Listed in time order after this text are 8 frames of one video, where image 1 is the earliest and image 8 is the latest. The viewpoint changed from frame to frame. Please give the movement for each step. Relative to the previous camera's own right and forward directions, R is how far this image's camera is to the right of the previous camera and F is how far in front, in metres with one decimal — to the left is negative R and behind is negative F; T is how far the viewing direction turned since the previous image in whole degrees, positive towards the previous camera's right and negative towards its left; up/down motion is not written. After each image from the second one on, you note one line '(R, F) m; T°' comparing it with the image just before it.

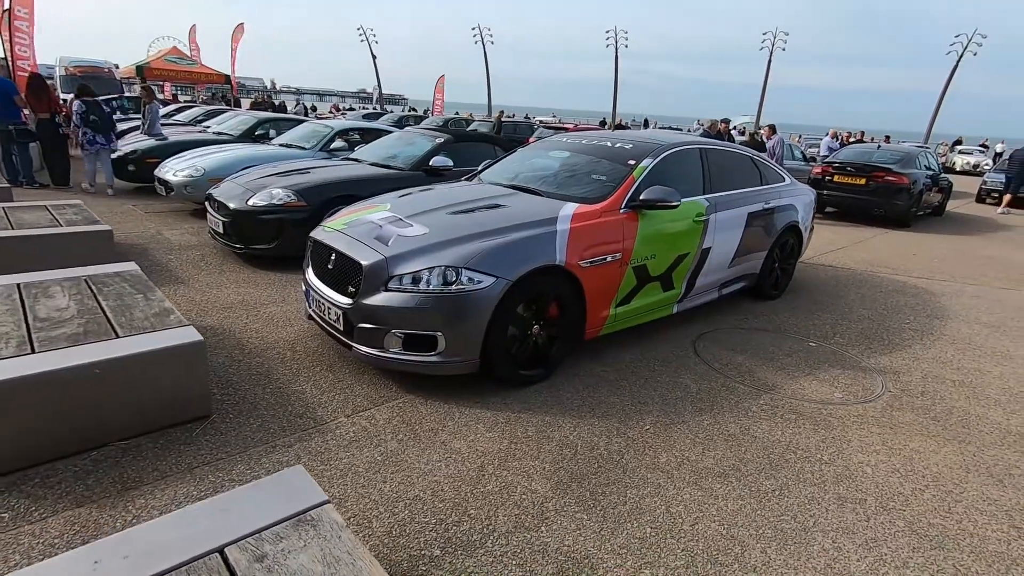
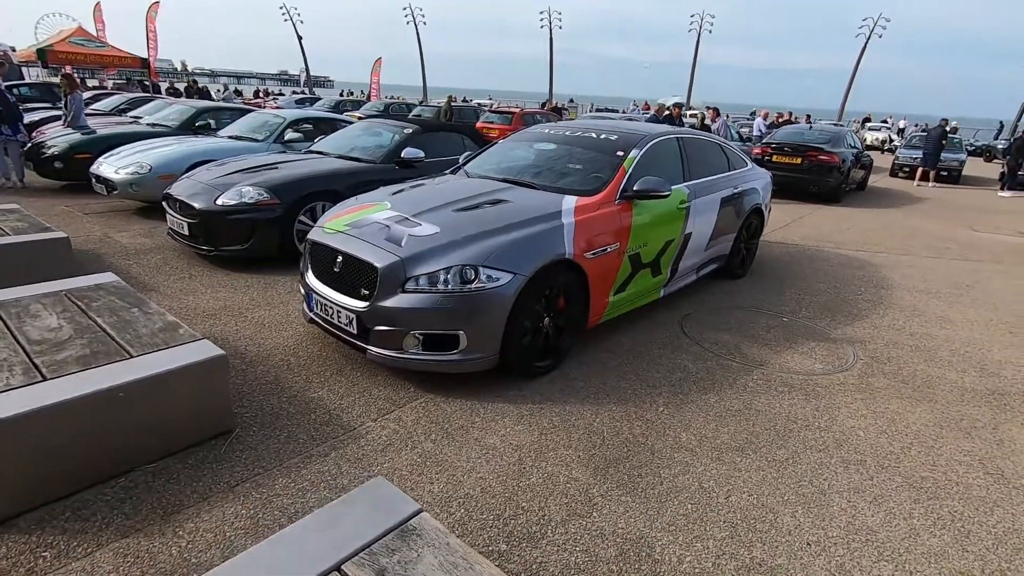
(-0.5, 0.0) m; +6°
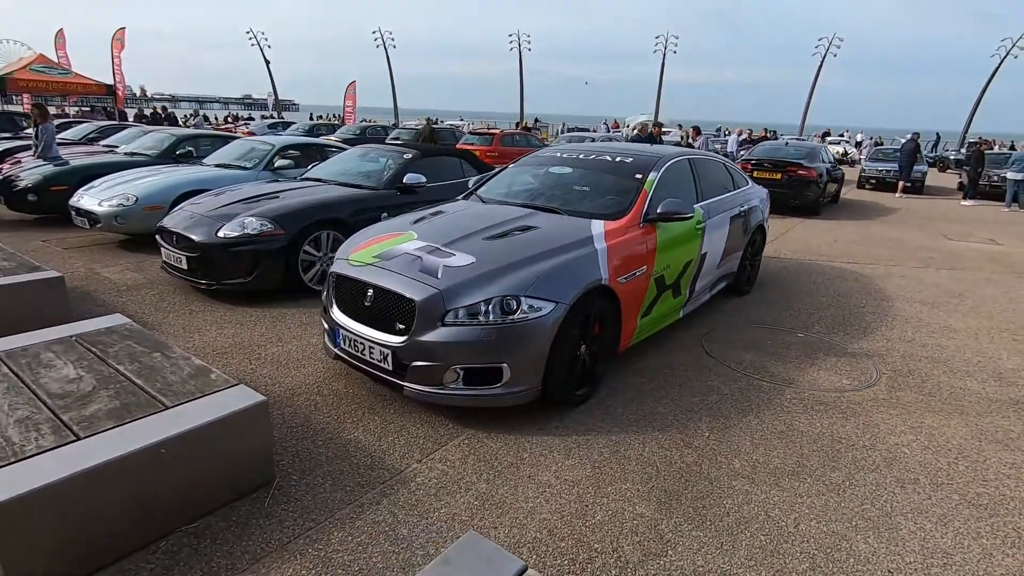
(-0.4, +0.1) m; +3°
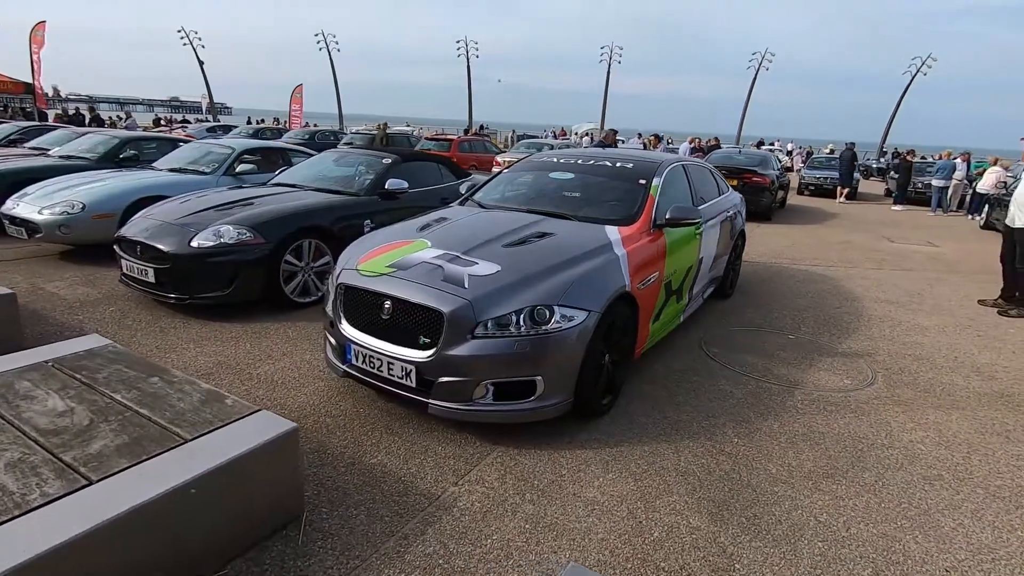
(-0.5, +0.2) m; +6°
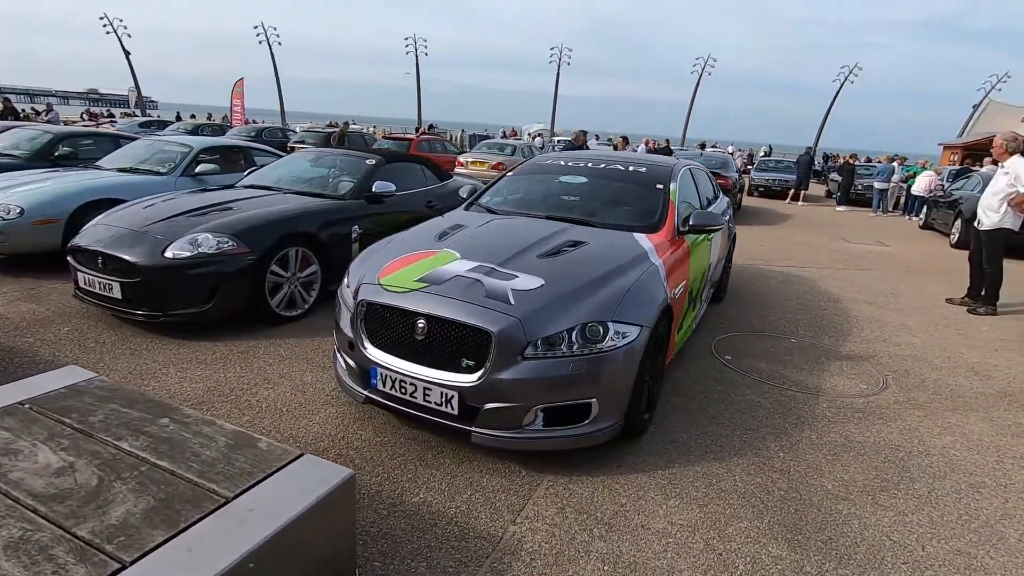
(-0.5, +0.3) m; +6°
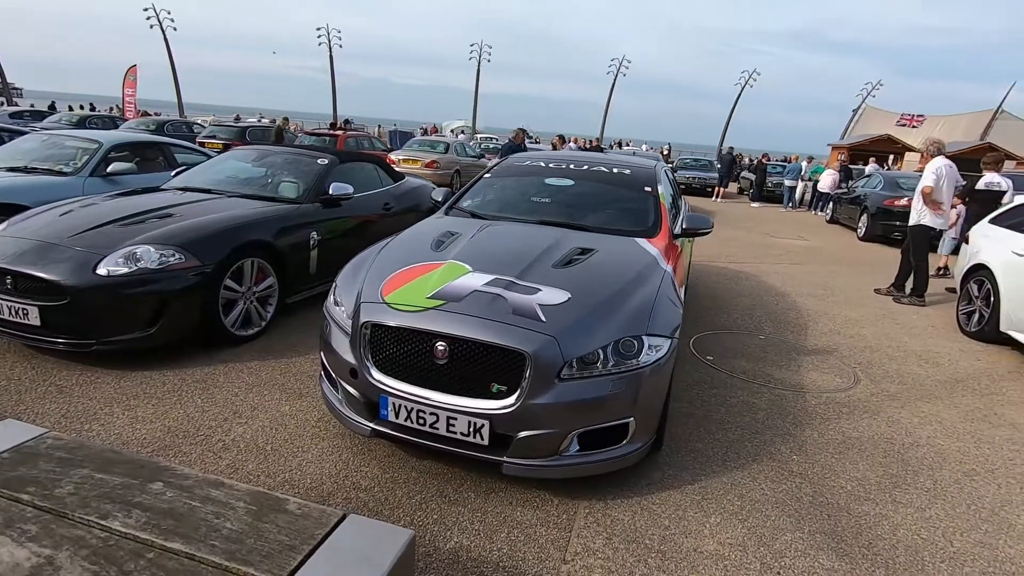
(-0.5, +0.3) m; +8°
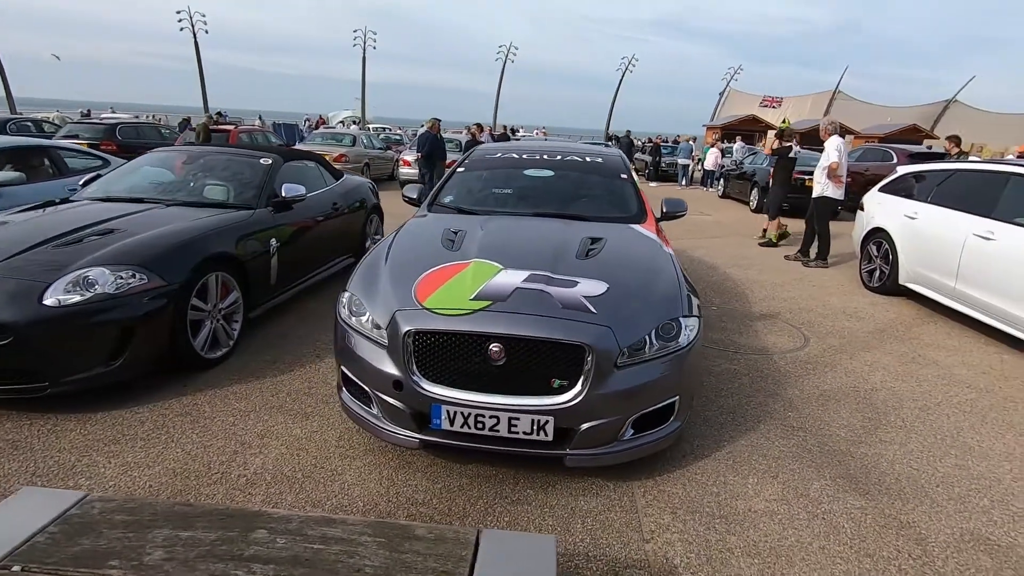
(-0.7, +0.1) m; +11°
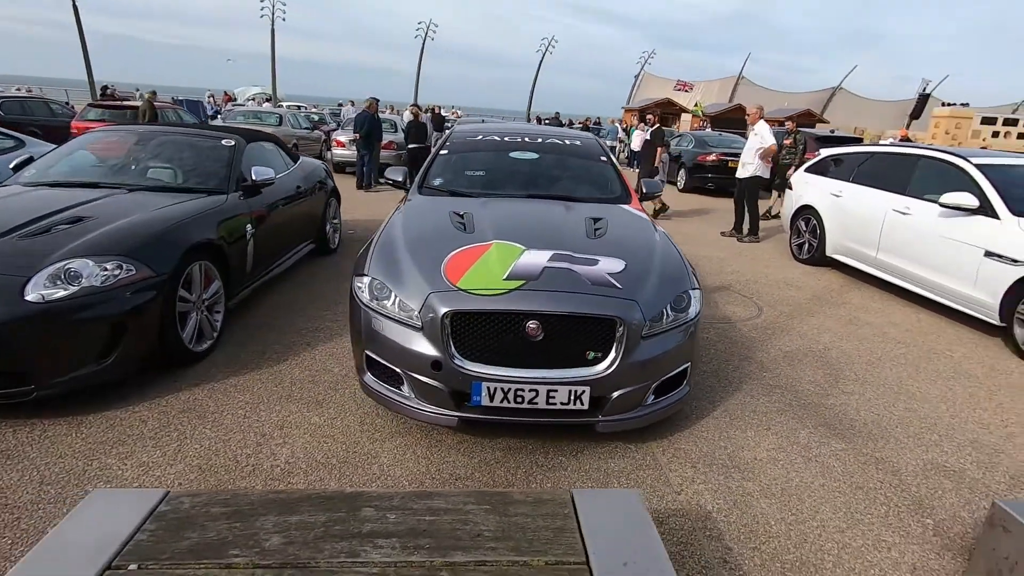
(-0.5, -0.1) m; +8°
